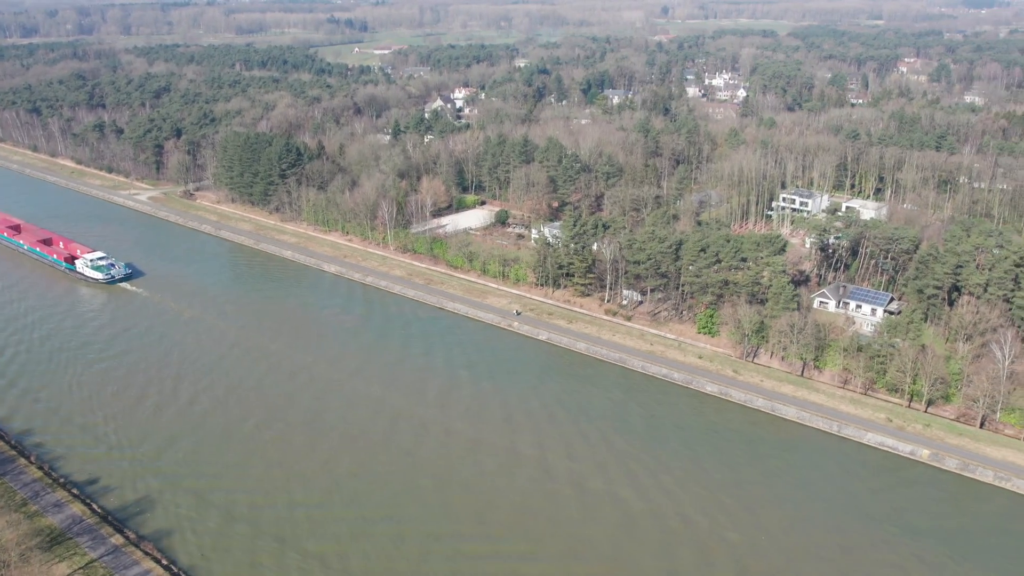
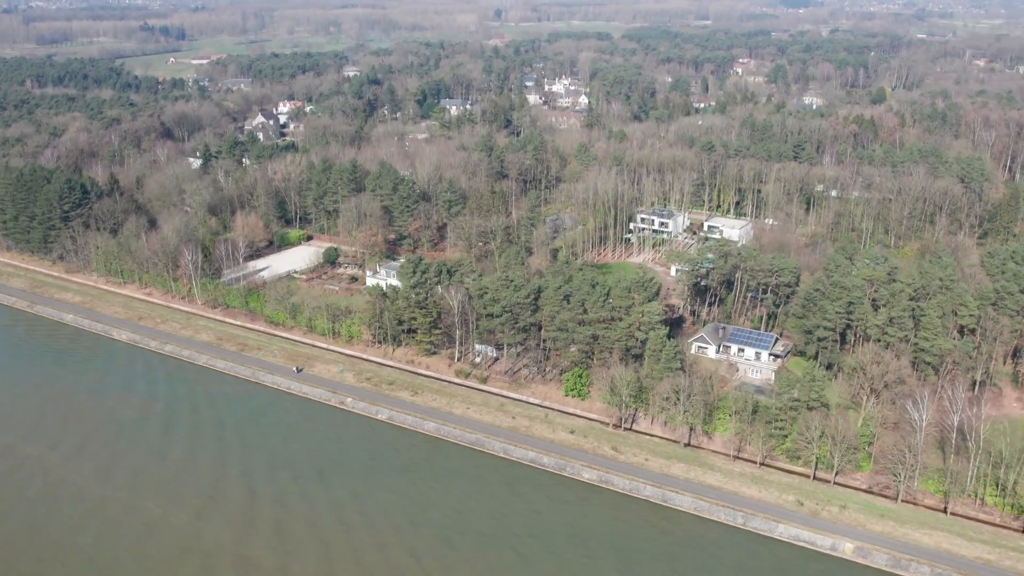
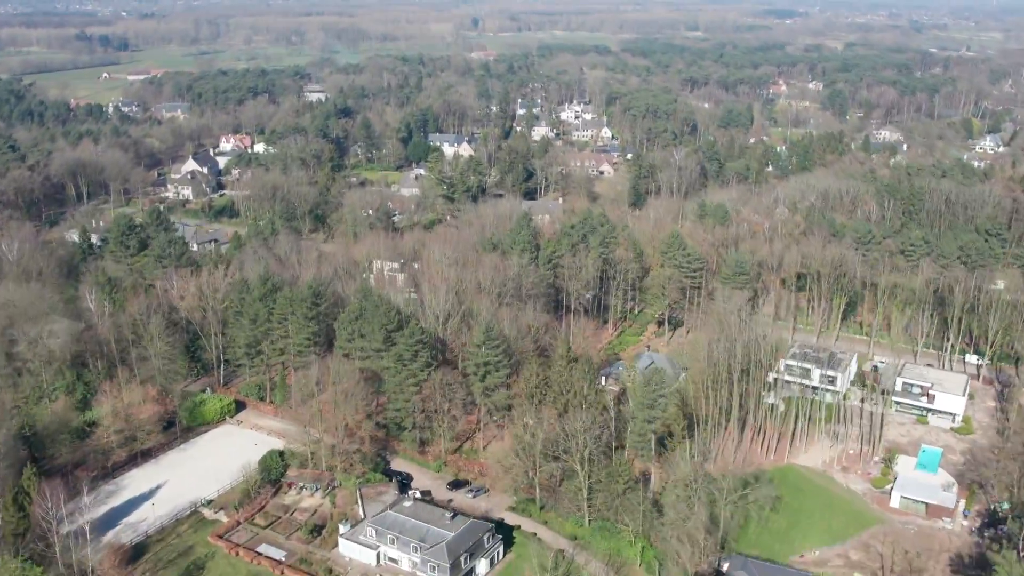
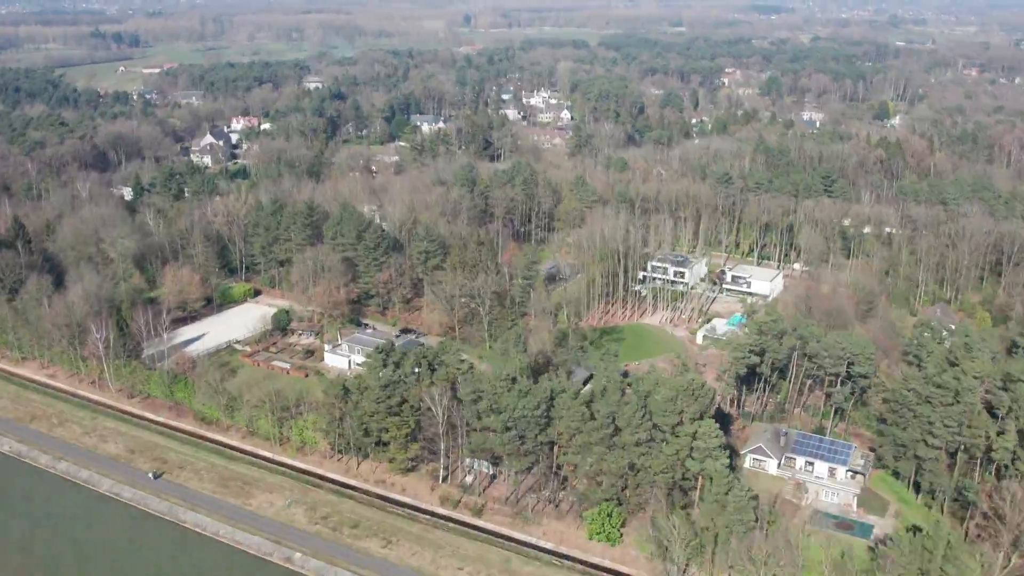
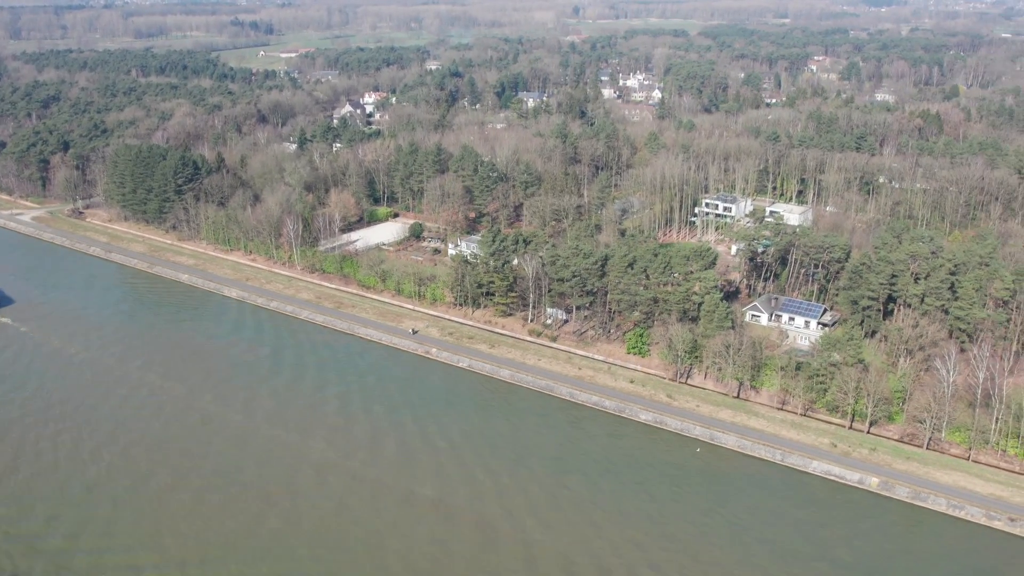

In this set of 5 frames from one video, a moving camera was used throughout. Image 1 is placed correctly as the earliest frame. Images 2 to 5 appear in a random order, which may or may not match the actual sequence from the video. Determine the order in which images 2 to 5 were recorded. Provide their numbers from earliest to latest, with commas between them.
5, 2, 4, 3
